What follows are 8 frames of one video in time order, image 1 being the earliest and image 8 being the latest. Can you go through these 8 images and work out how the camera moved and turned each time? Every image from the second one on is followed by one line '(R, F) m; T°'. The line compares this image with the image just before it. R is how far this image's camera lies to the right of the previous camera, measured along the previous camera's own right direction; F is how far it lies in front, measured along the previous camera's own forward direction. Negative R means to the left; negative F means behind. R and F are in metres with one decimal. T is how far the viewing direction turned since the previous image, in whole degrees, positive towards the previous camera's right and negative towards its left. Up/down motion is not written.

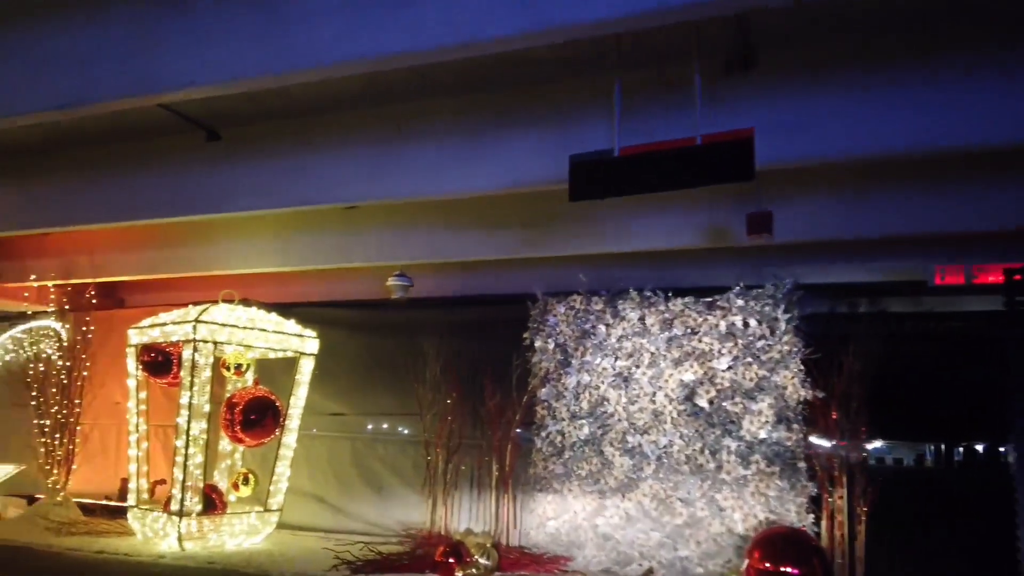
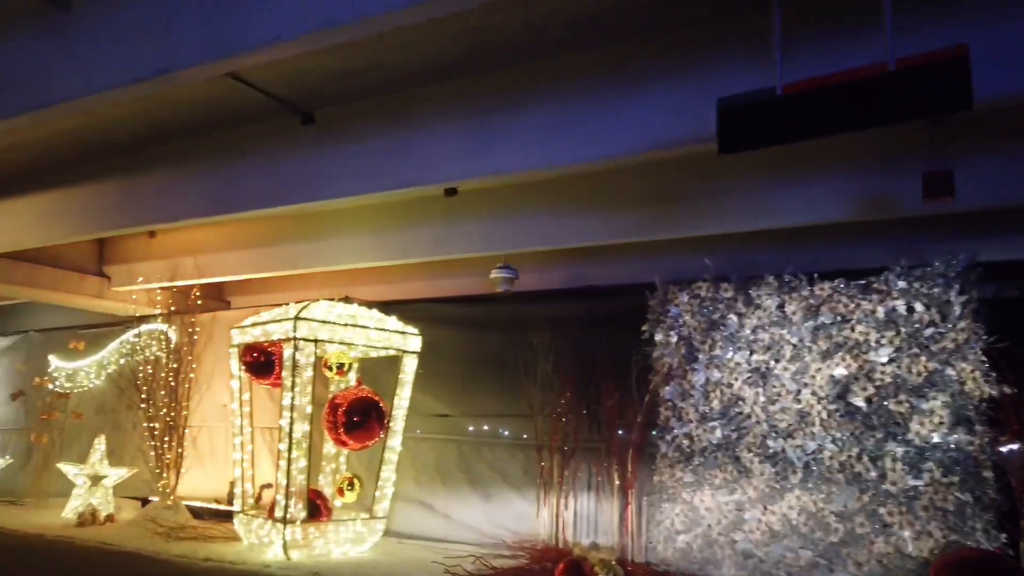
(-0.2, +0.6) m; -7°
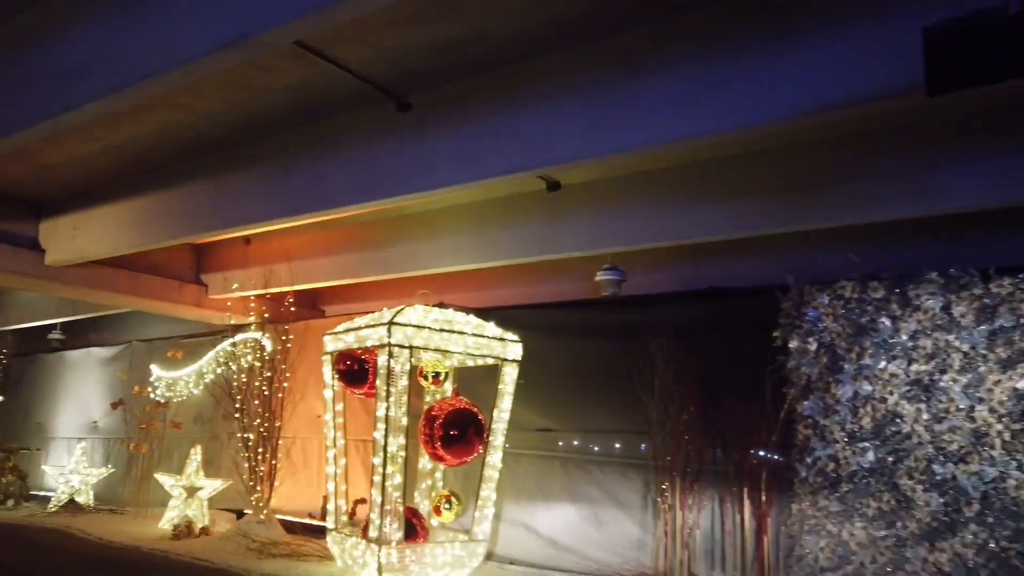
(-0.2, +0.5) m; -7°
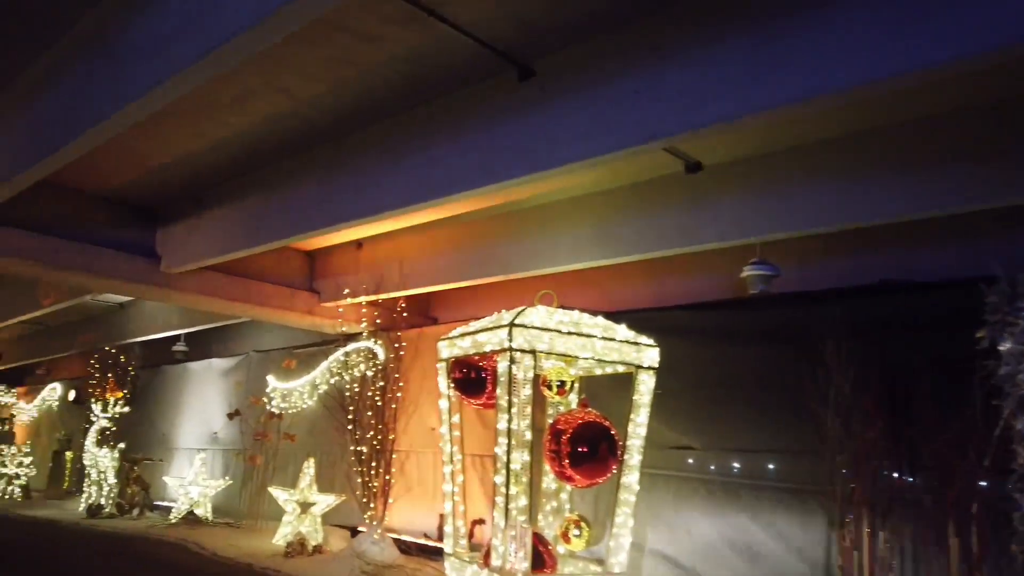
(-0.2, +0.6) m; -8°
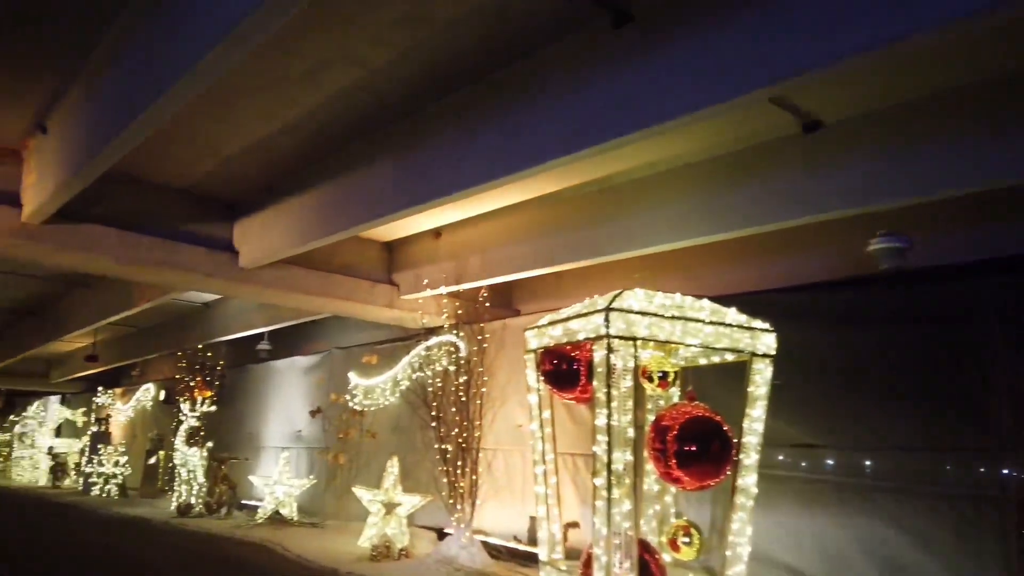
(-0.1, +0.5) m; -6°
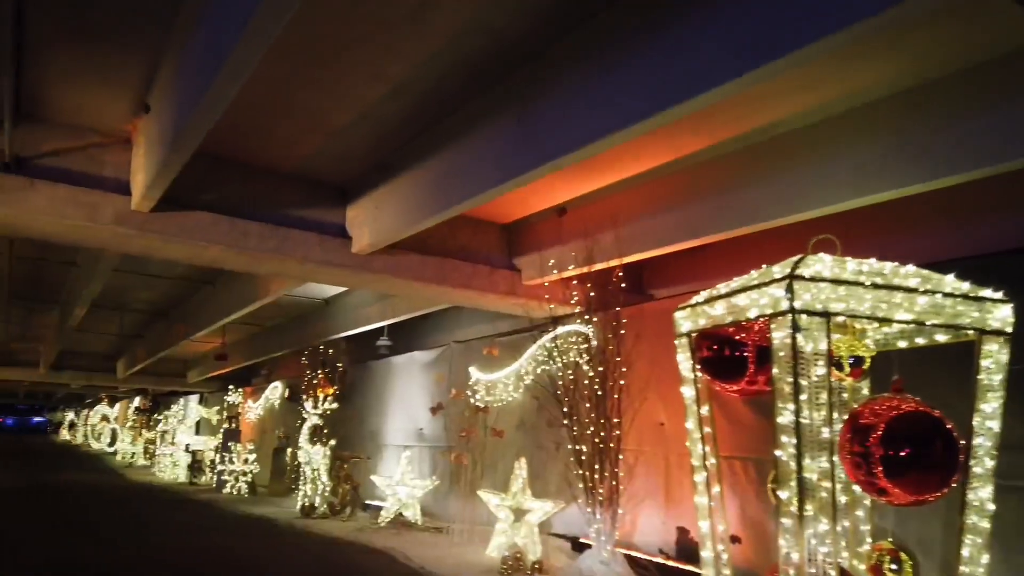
(-0.2, +0.7) m; -9°
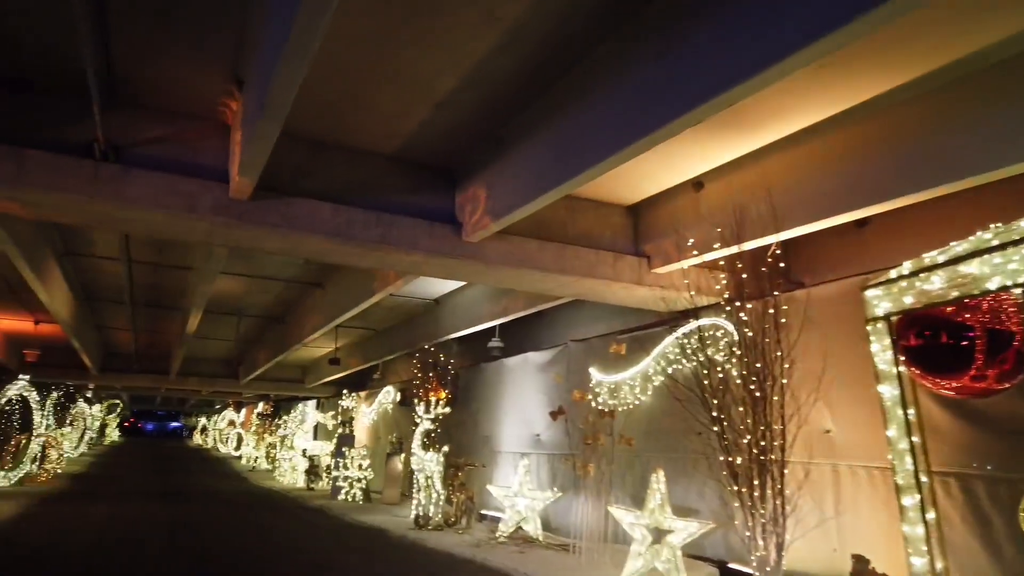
(-0.2, +0.7) m; -8°
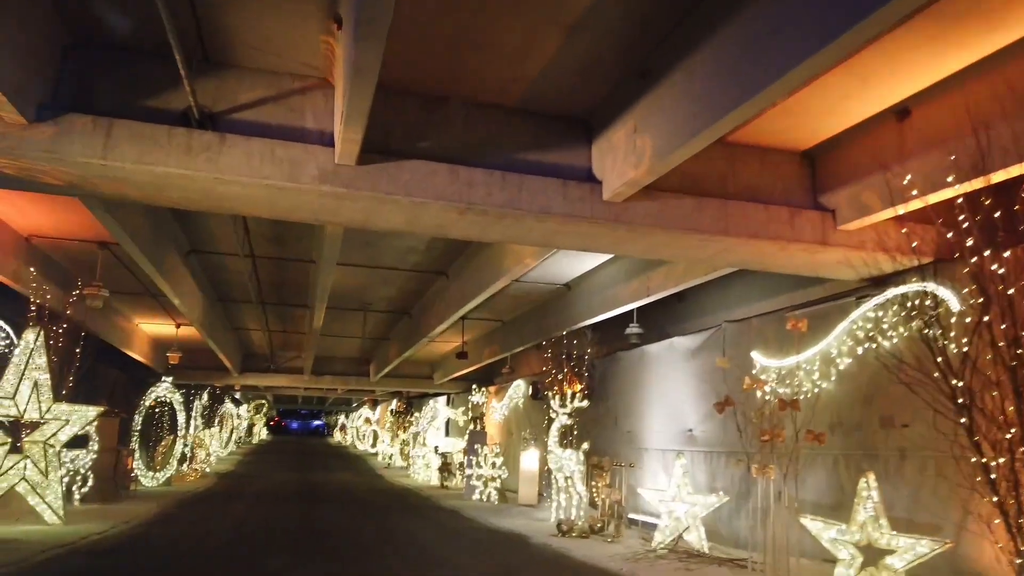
(-0.2, +0.9) m; -9°
